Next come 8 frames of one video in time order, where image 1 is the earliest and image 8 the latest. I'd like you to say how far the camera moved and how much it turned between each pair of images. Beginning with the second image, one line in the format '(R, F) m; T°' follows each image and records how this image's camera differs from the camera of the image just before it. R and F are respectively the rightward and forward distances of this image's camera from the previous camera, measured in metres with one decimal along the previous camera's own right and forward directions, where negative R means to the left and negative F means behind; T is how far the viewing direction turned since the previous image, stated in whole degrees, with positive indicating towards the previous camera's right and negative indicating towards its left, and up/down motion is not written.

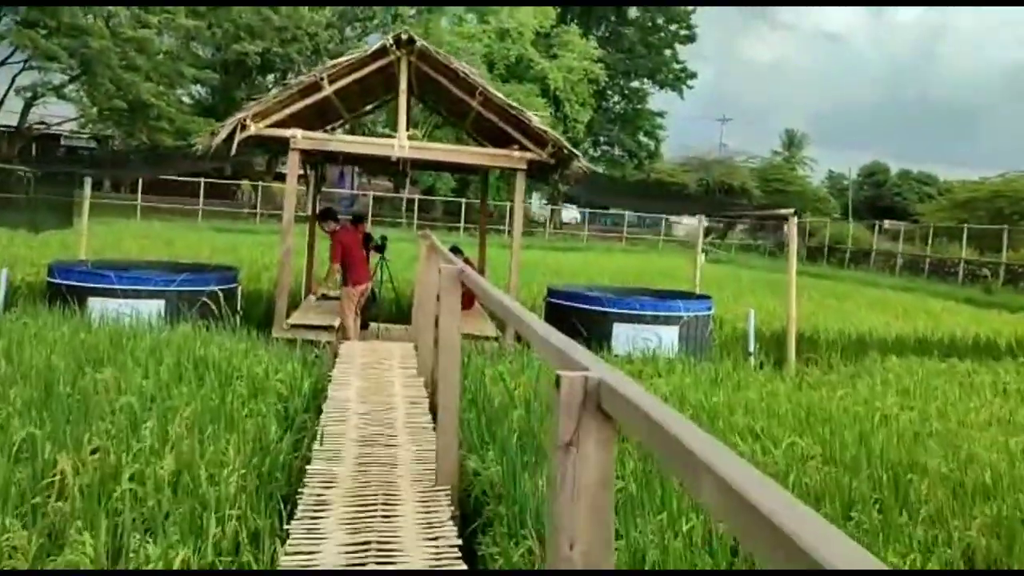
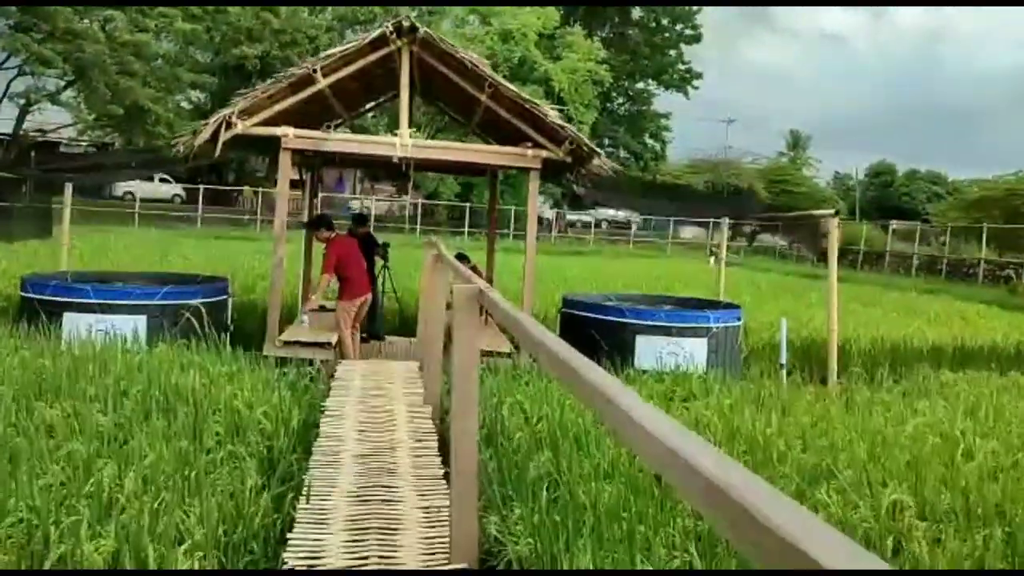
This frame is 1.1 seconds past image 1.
(-0.1, +0.8) m; 0°
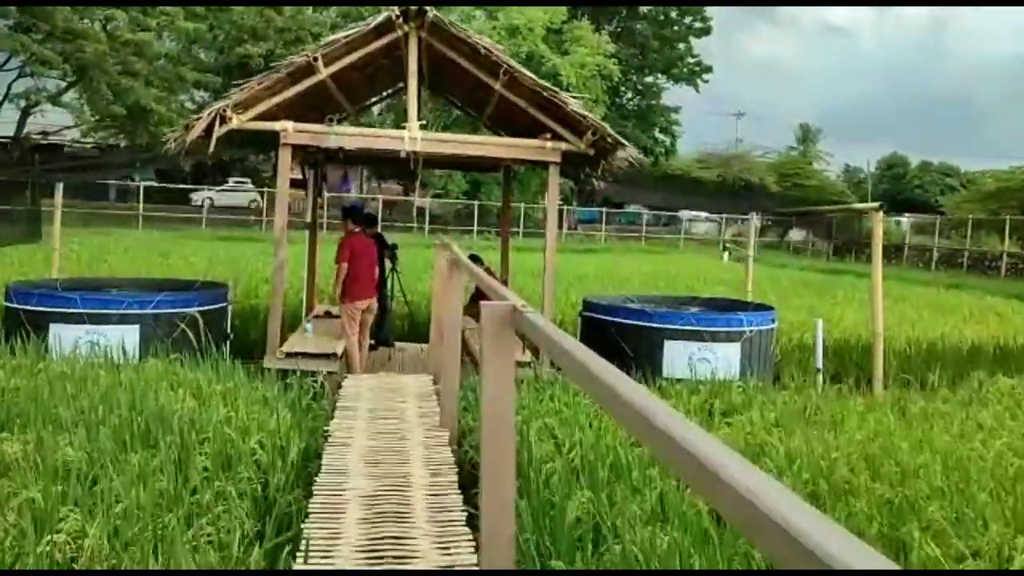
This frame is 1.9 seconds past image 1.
(-0.1, +0.6) m; -1°
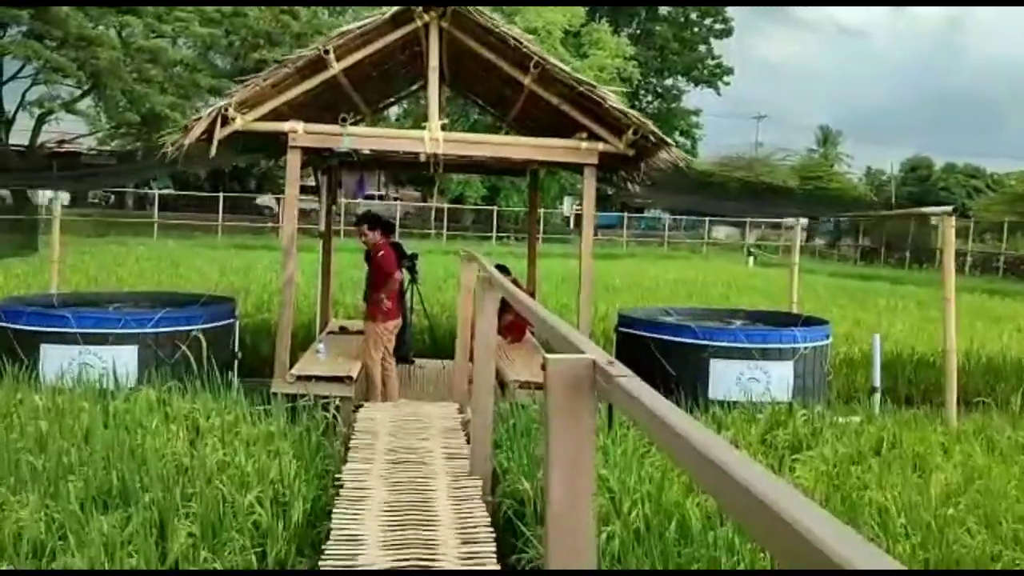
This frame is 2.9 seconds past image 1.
(-0.1, +0.7) m; -1°
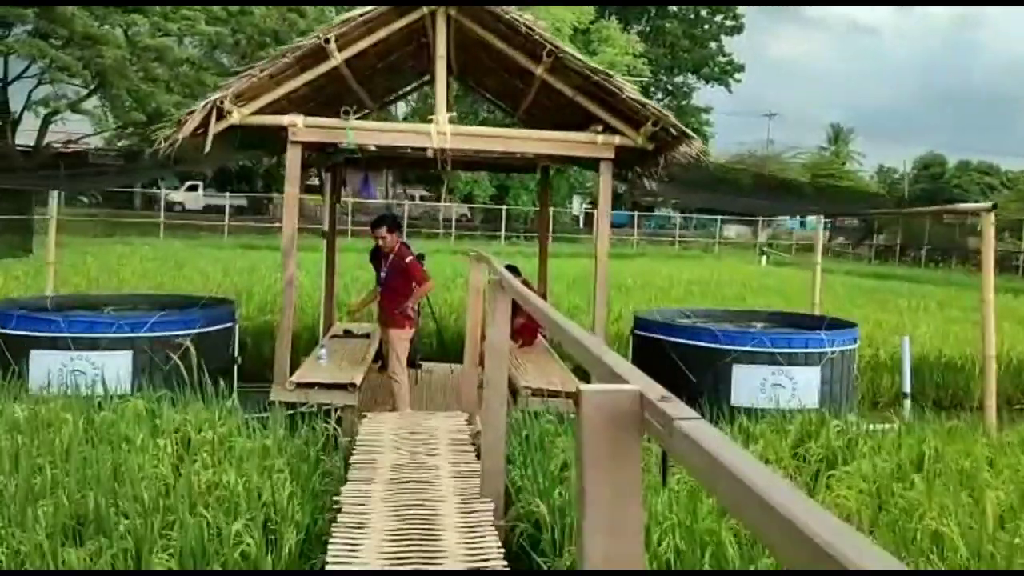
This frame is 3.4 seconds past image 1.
(0.0, +0.4) m; -1°
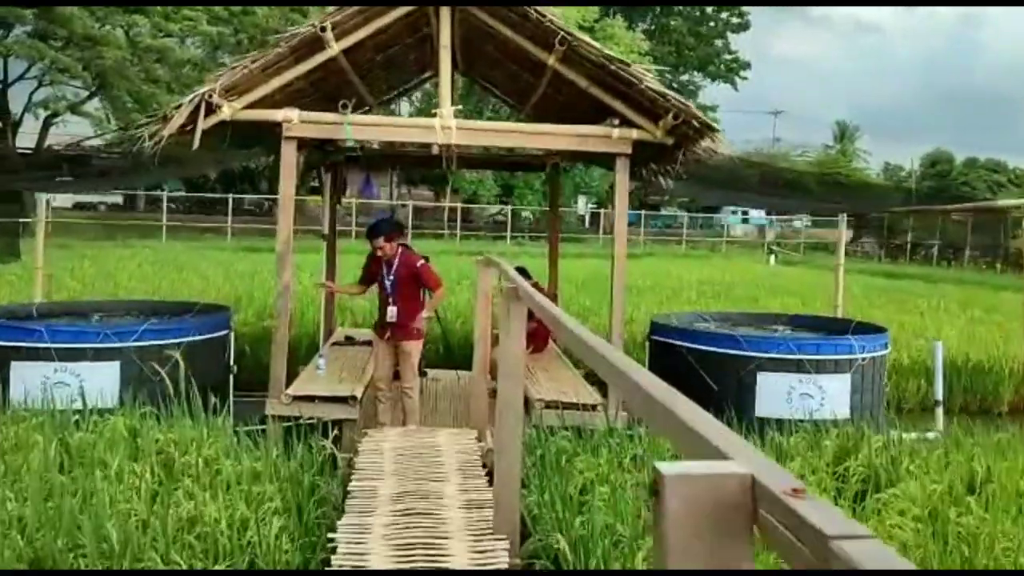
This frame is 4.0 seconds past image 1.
(0.0, +0.4) m; 0°
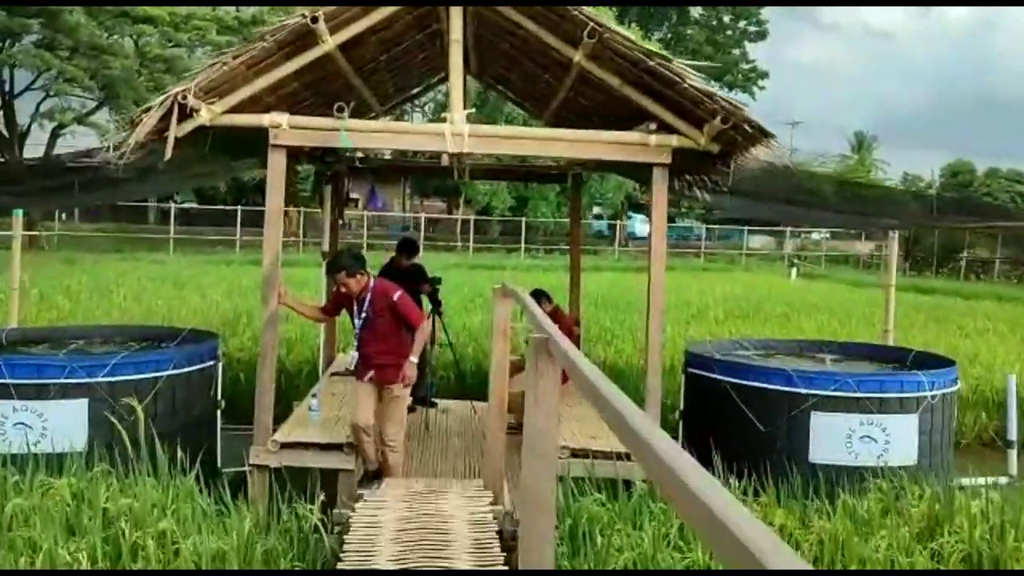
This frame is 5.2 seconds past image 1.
(0.0, +0.8) m; -1°
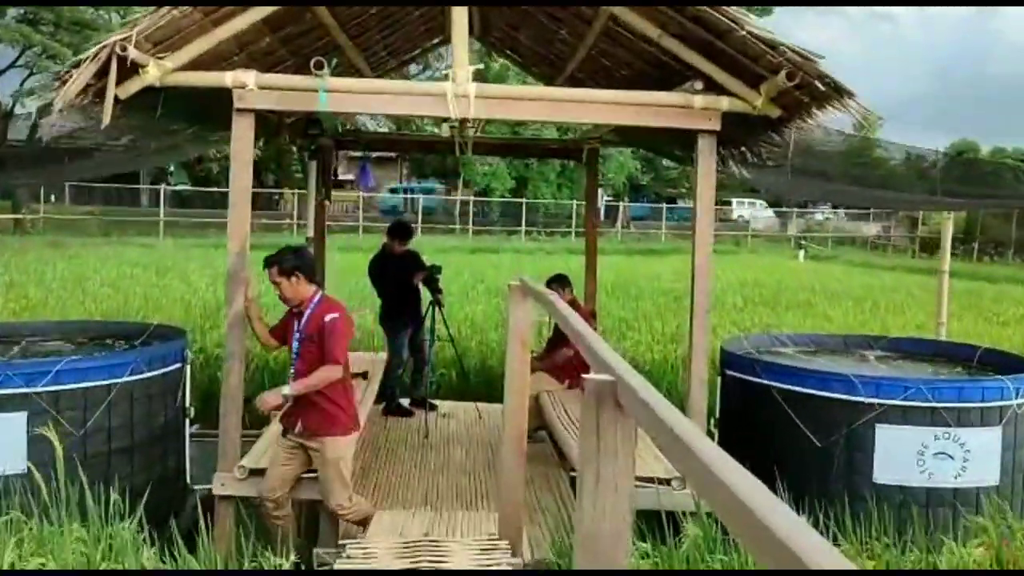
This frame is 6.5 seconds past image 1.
(-0.1, +0.9) m; 0°
